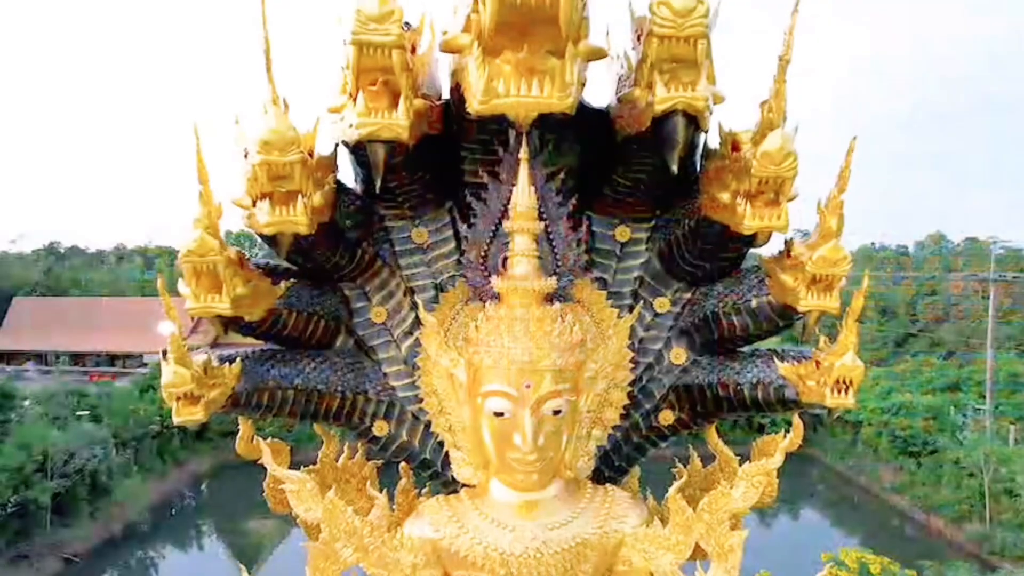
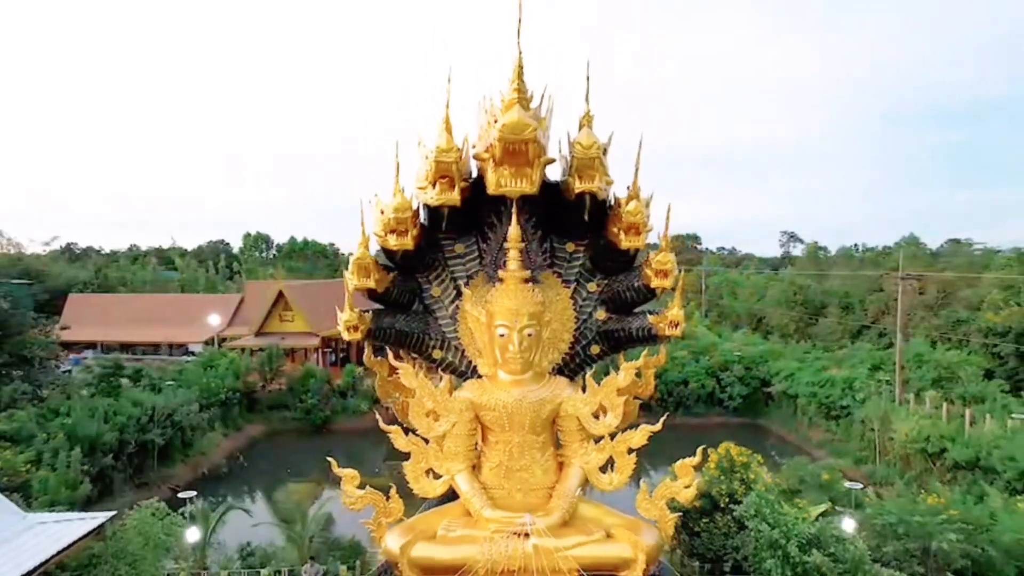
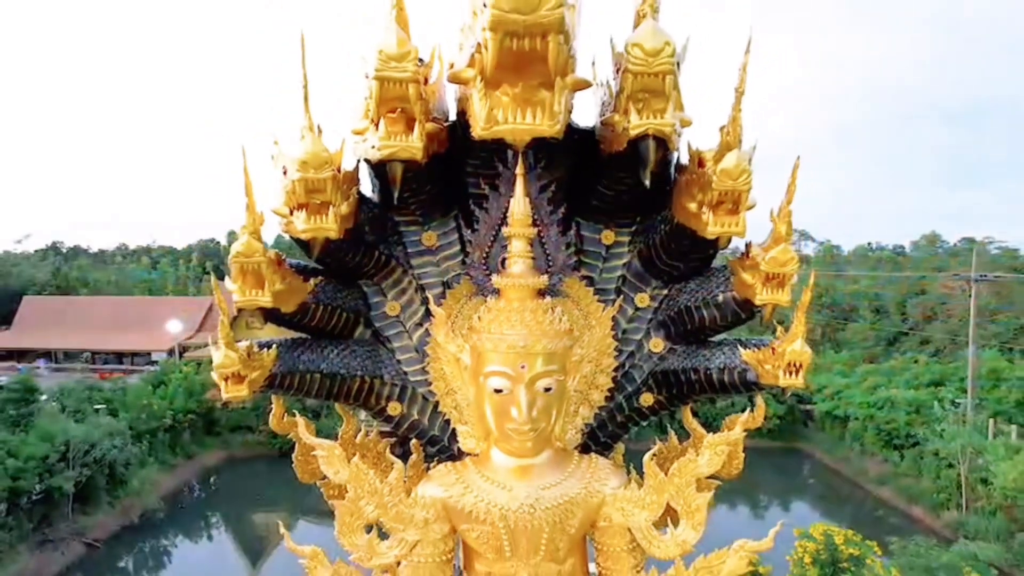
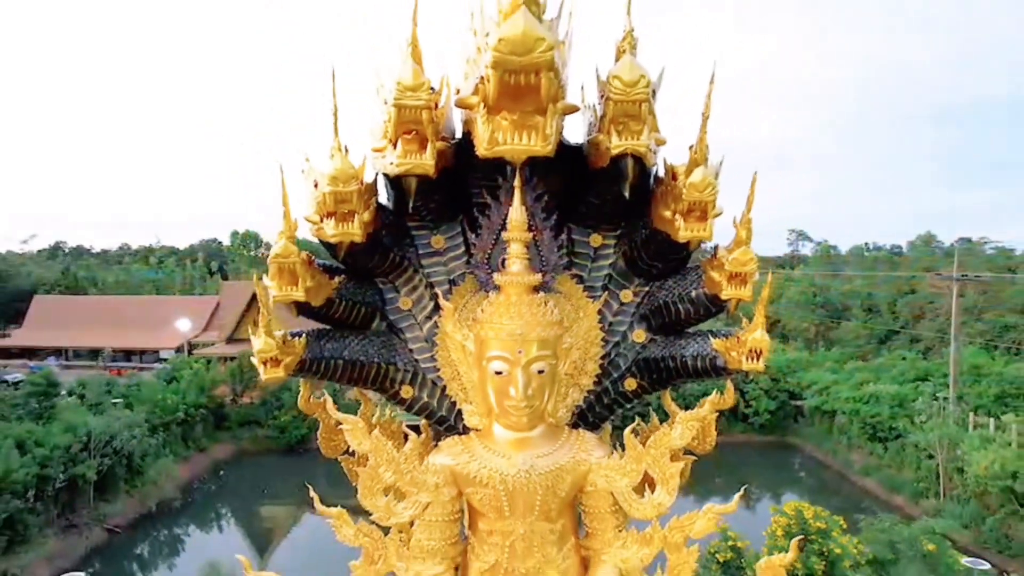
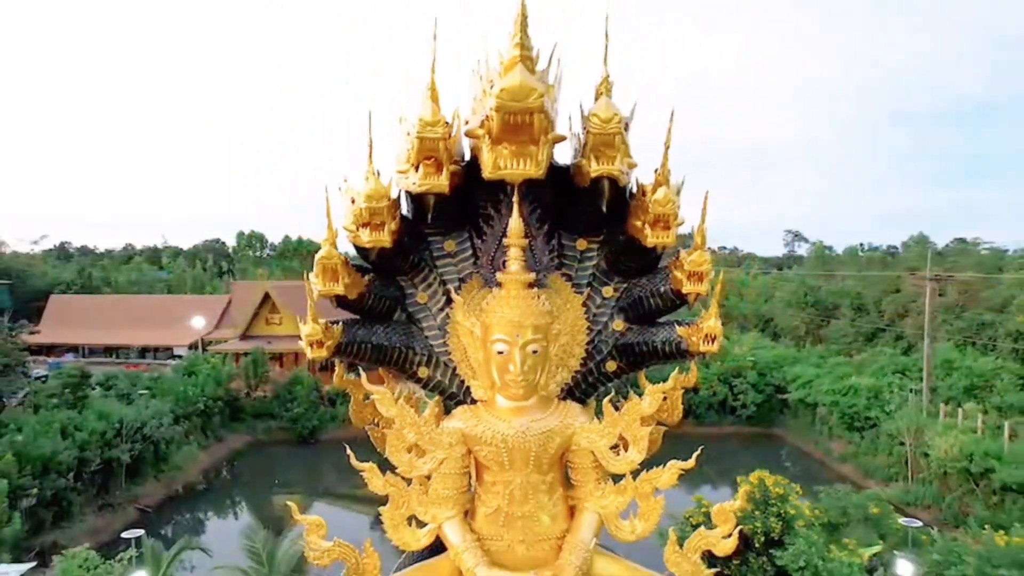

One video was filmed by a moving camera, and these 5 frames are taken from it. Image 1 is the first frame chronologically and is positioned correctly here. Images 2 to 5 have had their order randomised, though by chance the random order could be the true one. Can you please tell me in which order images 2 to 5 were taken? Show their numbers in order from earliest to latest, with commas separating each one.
3, 4, 5, 2
